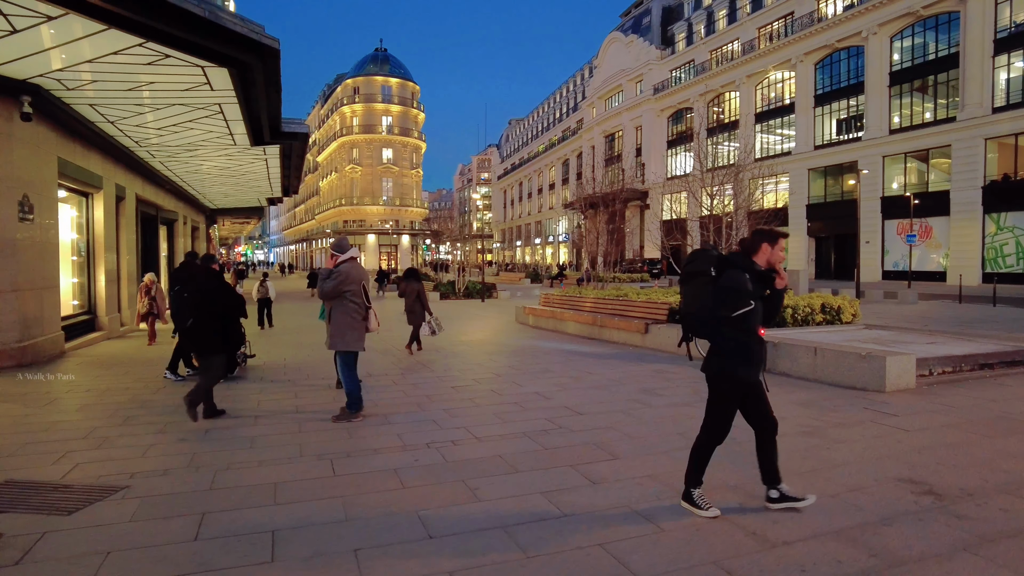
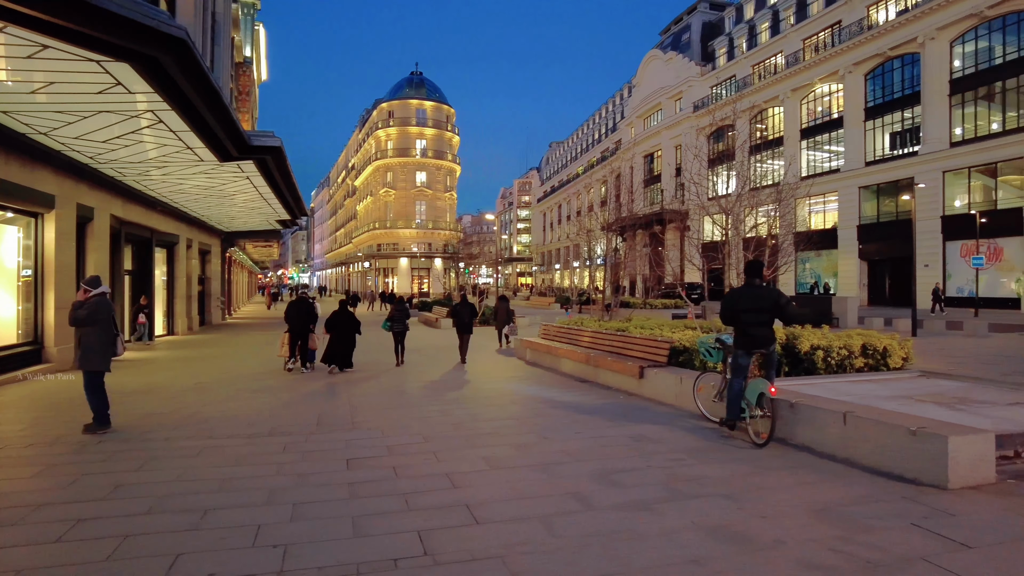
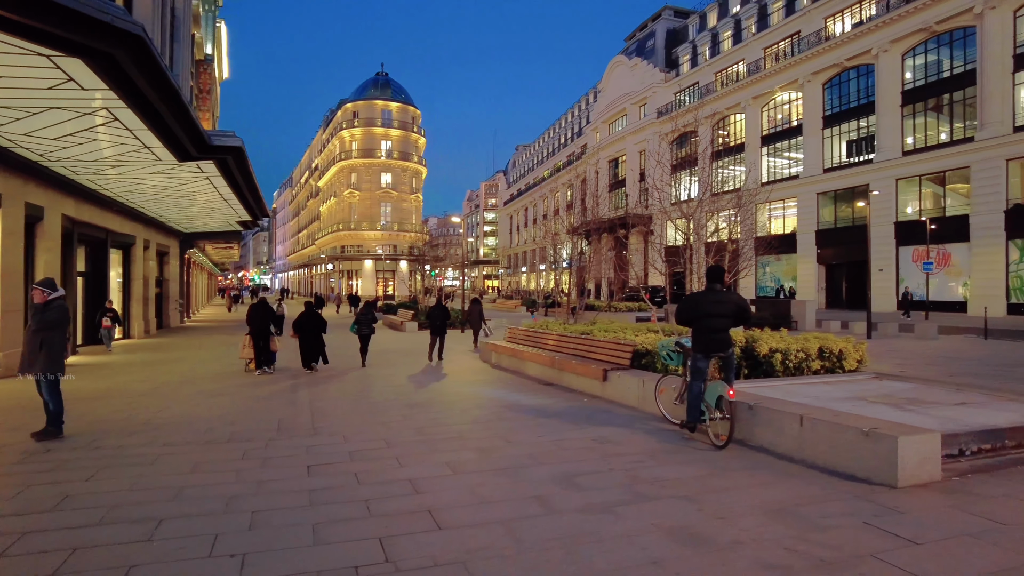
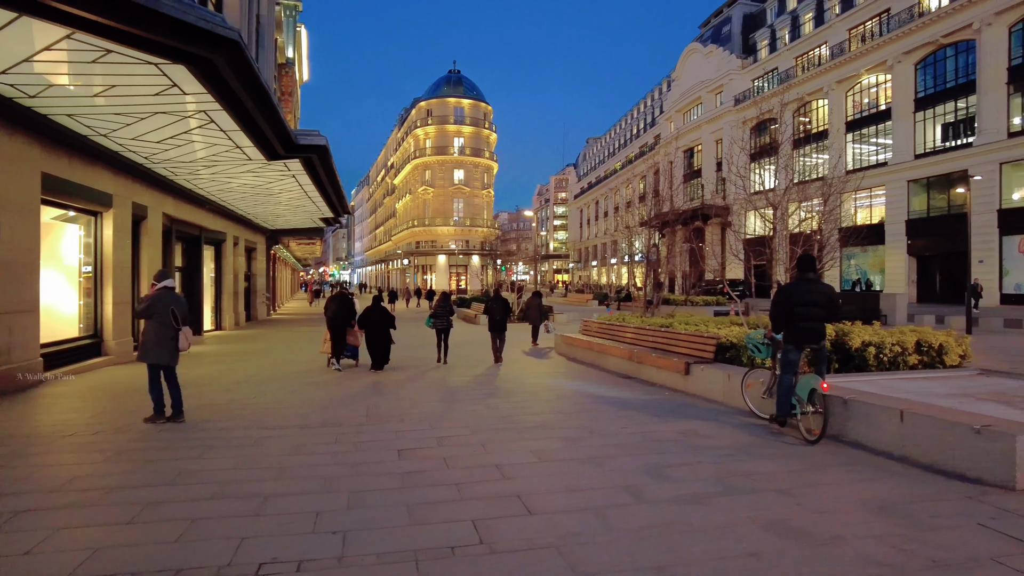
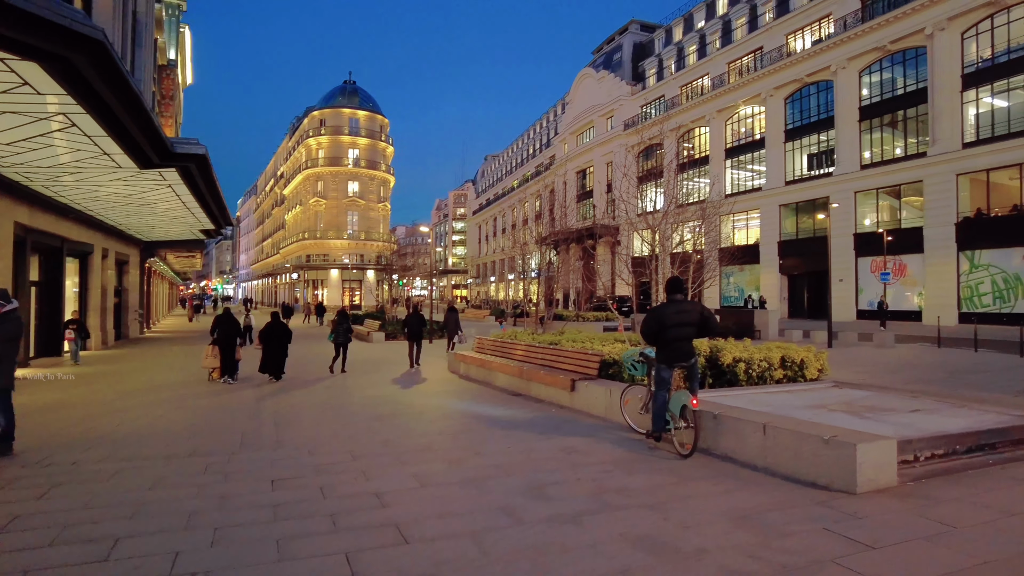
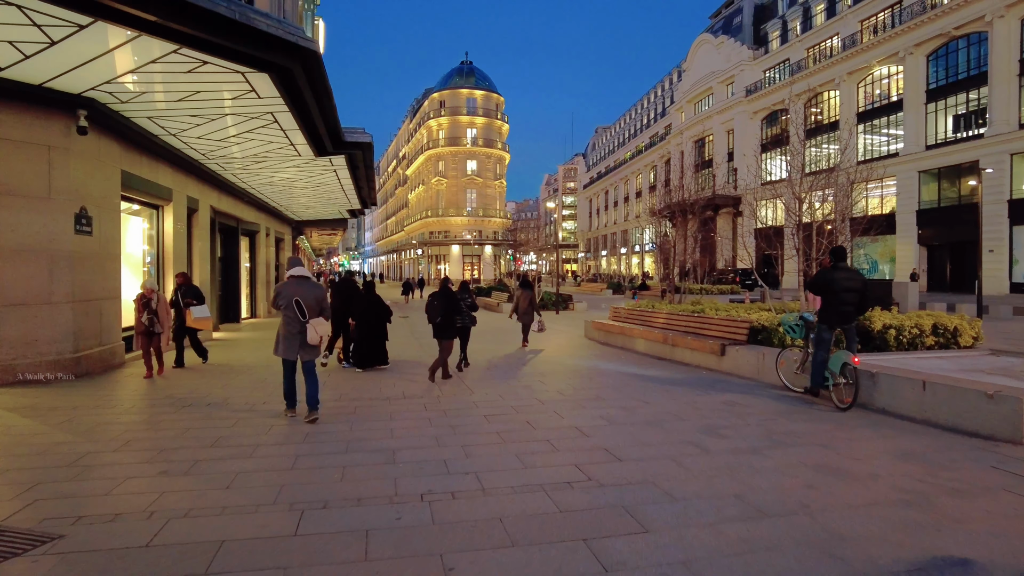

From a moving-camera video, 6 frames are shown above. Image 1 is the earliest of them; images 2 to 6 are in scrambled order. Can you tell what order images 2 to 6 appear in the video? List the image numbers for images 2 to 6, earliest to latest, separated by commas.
6, 4, 2, 3, 5
